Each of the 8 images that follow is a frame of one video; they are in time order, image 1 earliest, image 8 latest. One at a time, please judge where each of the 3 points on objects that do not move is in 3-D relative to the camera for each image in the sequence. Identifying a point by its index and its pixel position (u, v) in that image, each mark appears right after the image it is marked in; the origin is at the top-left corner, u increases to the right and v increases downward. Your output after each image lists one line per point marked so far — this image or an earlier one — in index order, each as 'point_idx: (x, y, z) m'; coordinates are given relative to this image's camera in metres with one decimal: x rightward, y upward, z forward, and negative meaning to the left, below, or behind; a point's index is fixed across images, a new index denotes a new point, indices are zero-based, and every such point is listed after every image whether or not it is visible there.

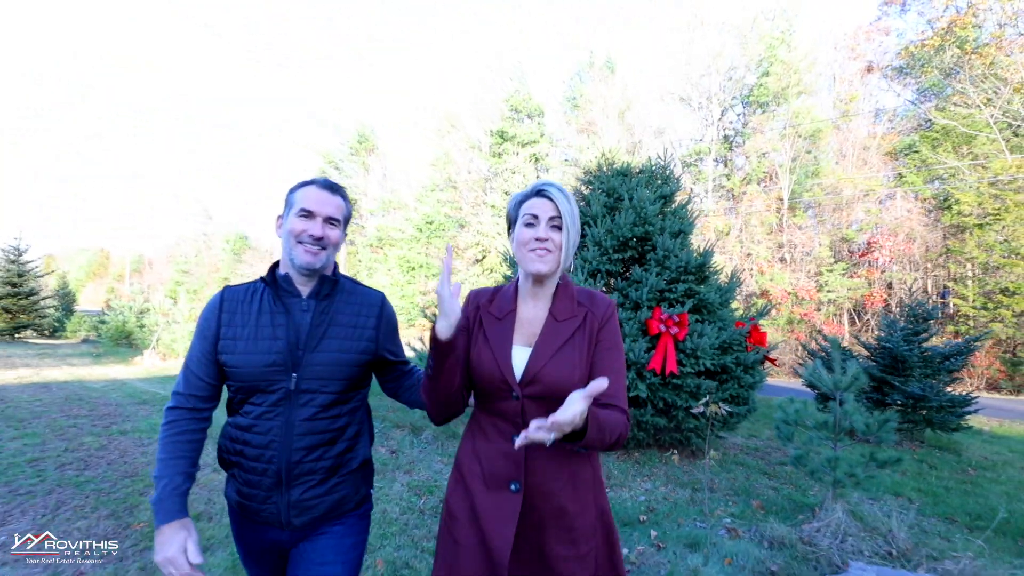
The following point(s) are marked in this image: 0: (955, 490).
0: (+4.5, -2.1, +5.2) m
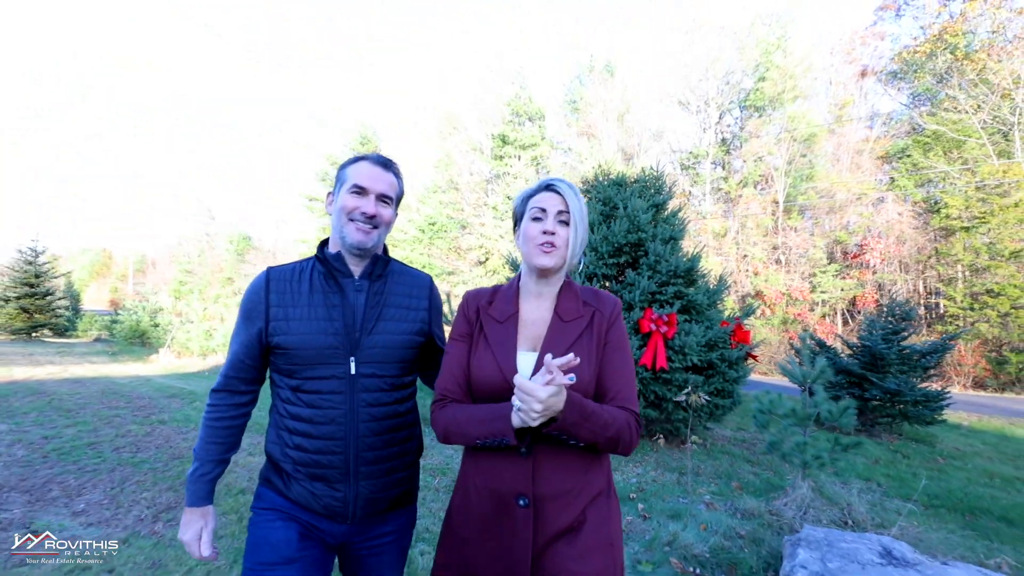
0: (+4.6, -2.1, +5.7) m
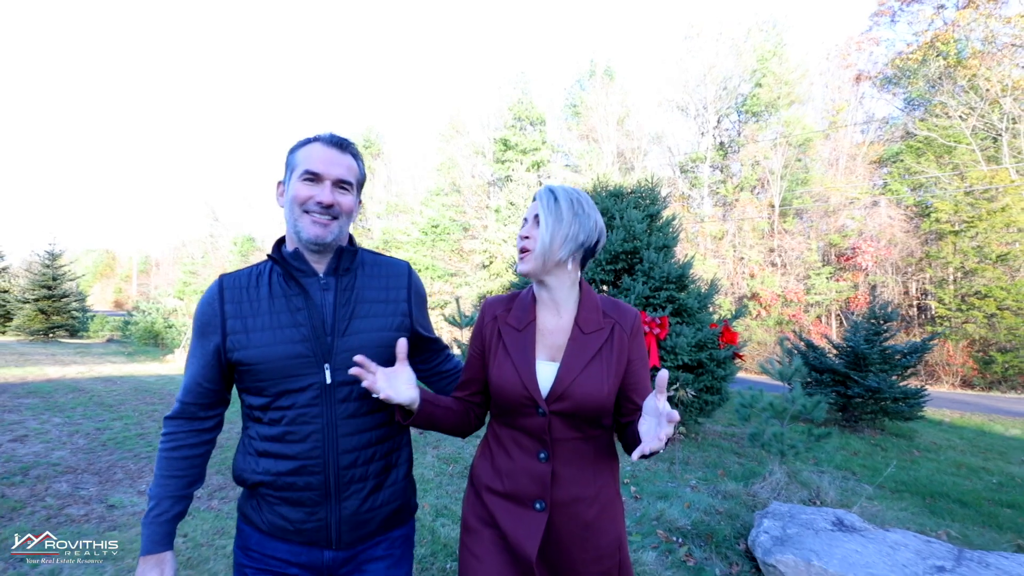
0: (+4.6, -2.1, +6.2) m
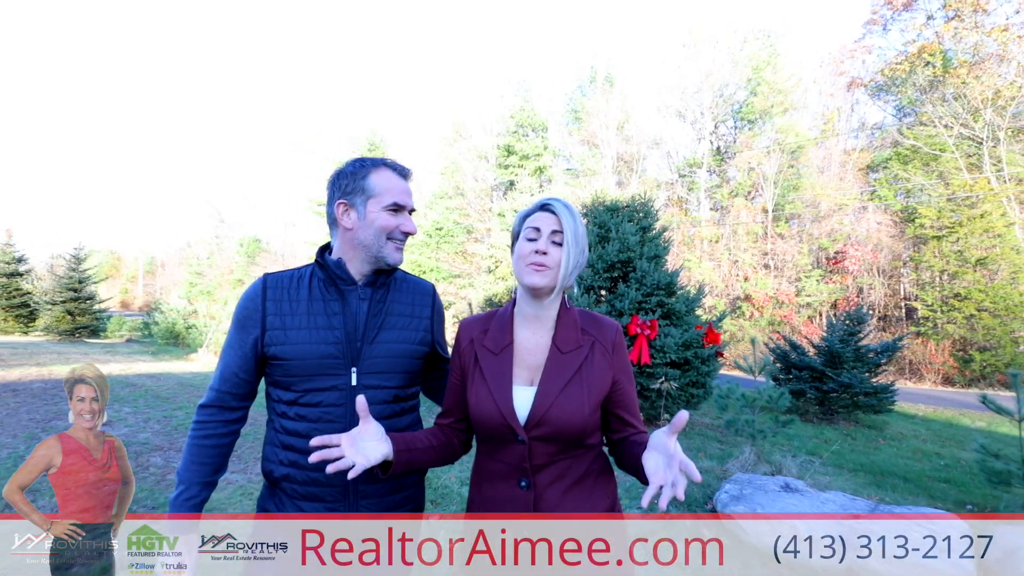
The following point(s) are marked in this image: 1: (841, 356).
0: (+4.8, -2.2, +7.0) m
1: (+5.8, -1.2, +9.0) m
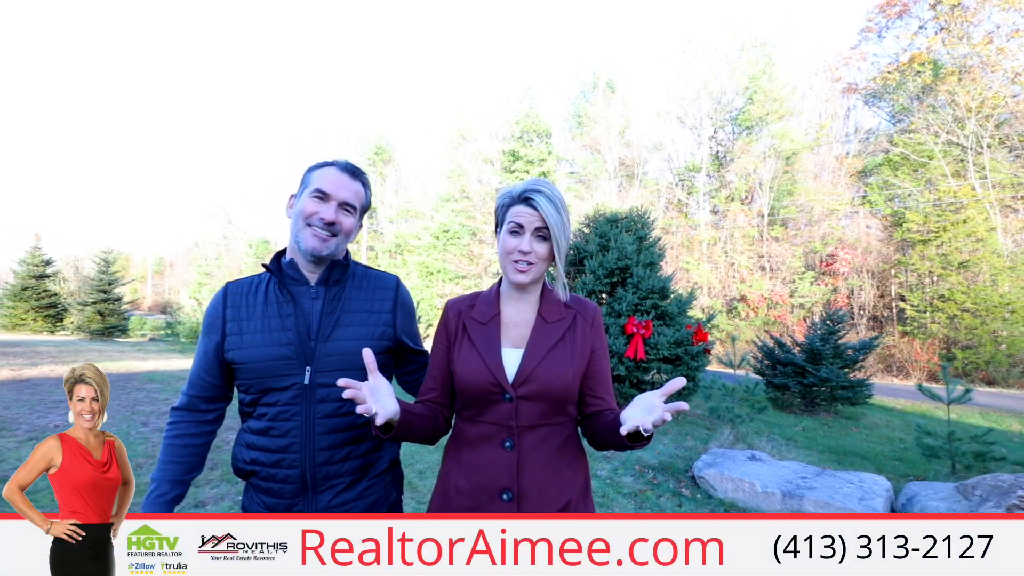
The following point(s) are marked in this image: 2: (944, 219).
0: (+4.9, -2.3, +7.9) m
1: (+6.0, -1.3, +9.9) m
2: (+14.8, +2.4, +17.4) m
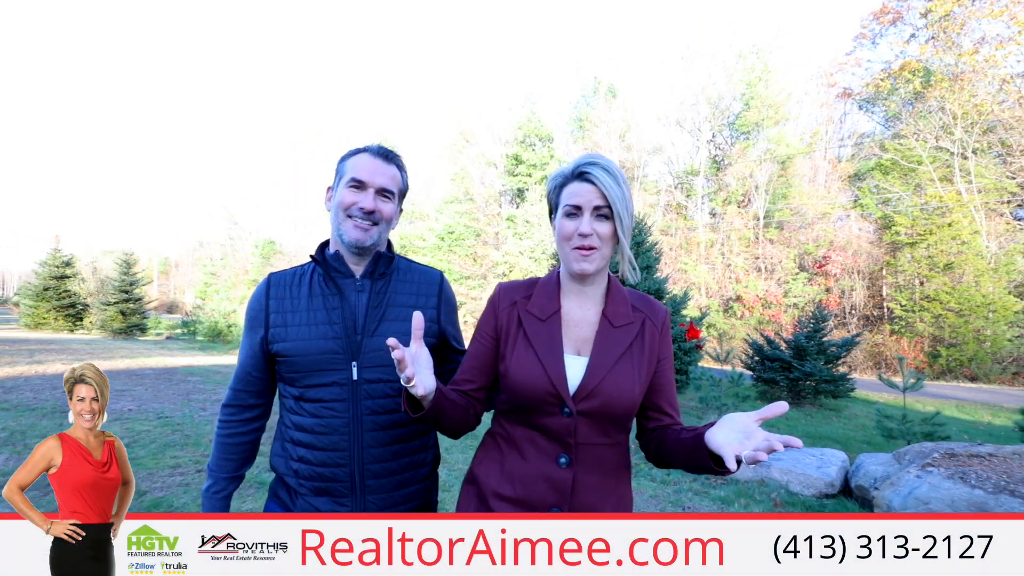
0: (+5.1, -2.3, +8.6) m
1: (+6.2, -1.3, +10.6) m
2: (+15.0, +2.4, +18.1) m
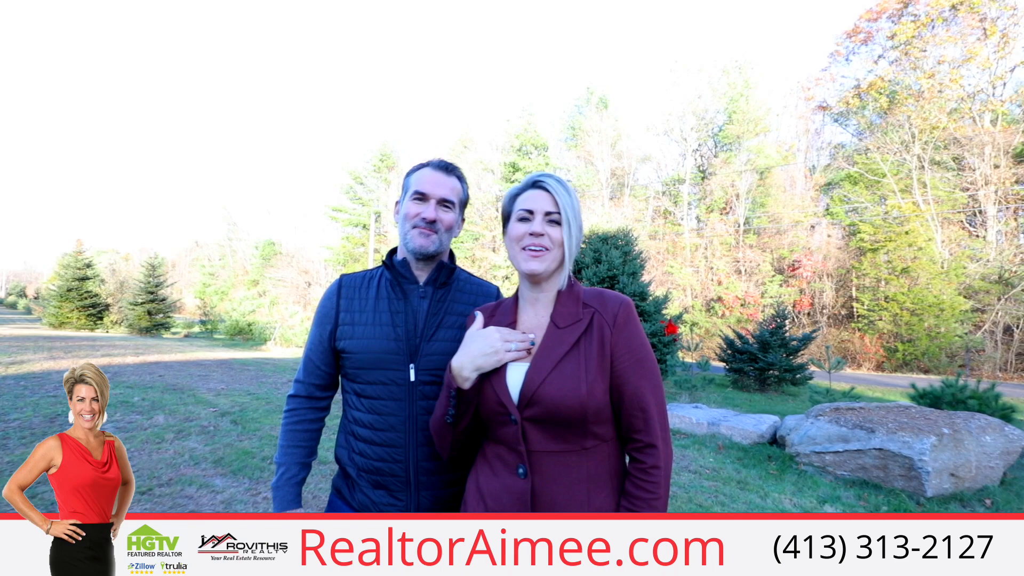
0: (+5.2, -2.4, +10.3) m
1: (+6.3, -1.3, +12.4) m
2: (+15.0, +2.3, +20.0) m
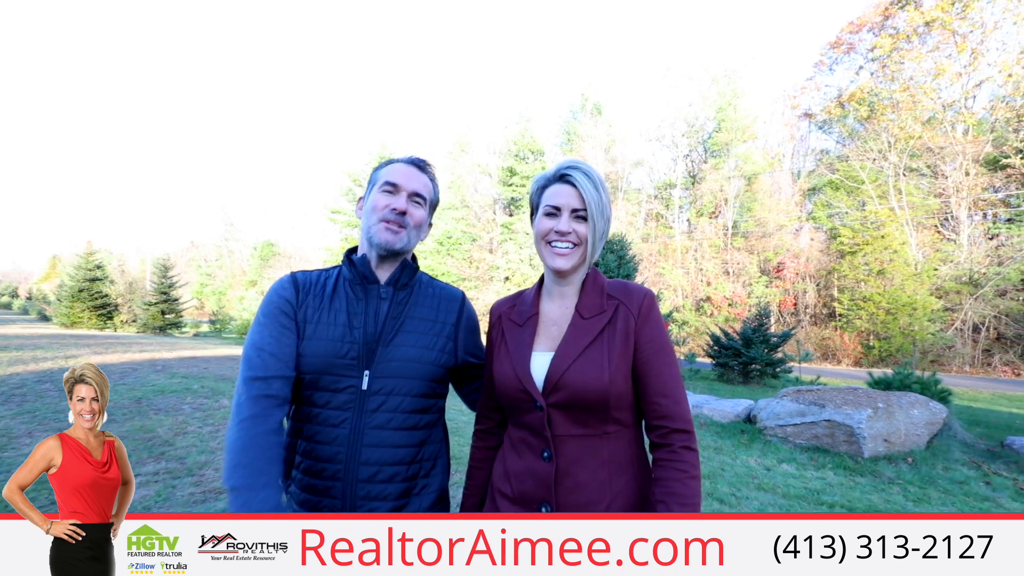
0: (+5.3, -2.4, +11.4) m
1: (+6.4, -1.4, +13.5) m
2: (+15.0, +2.3, +21.2) m
